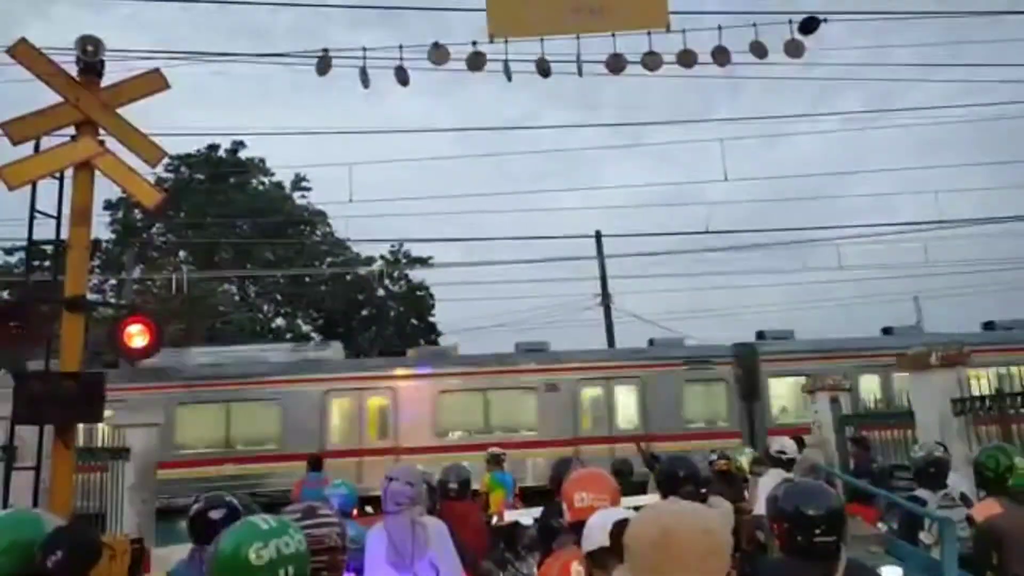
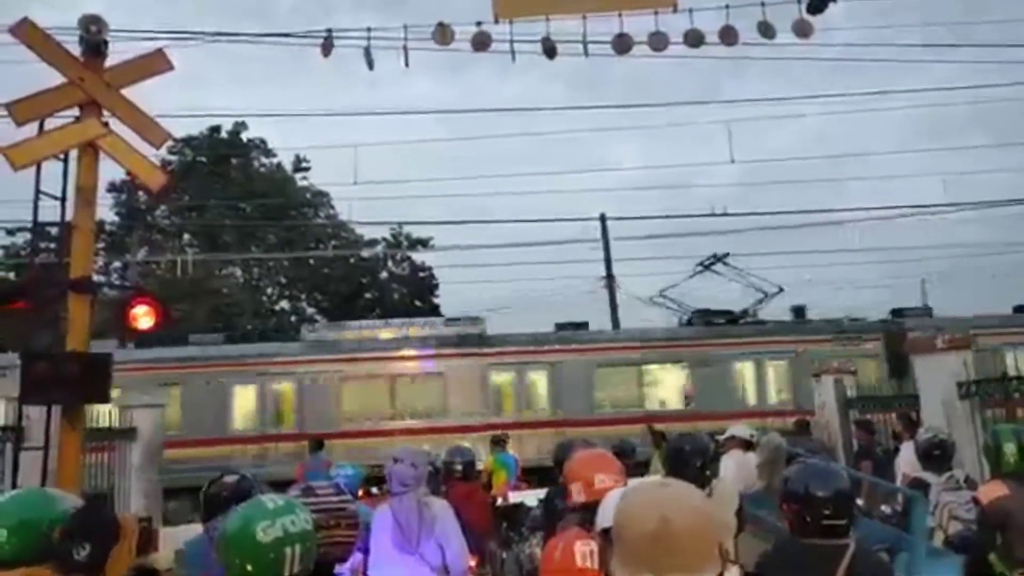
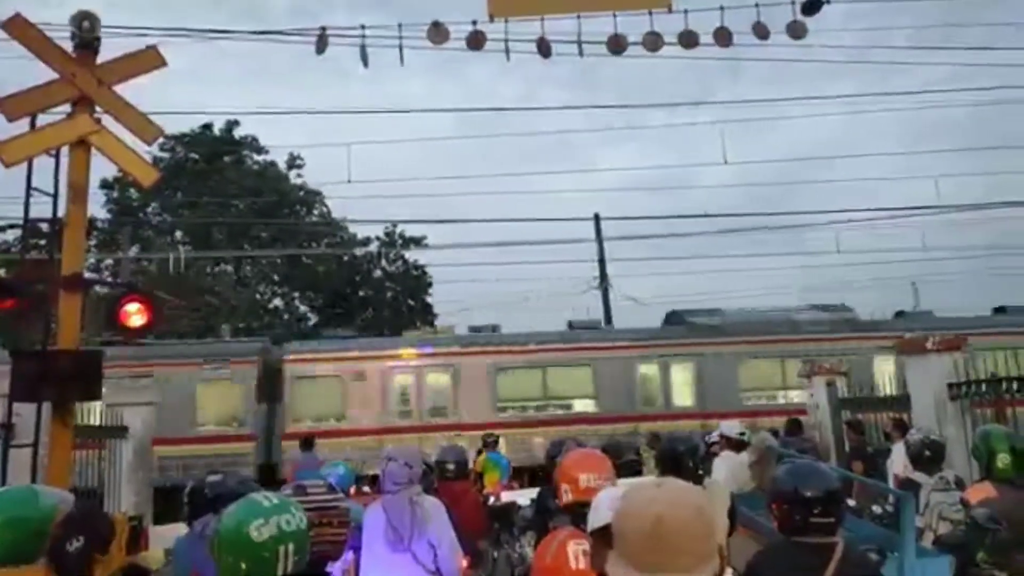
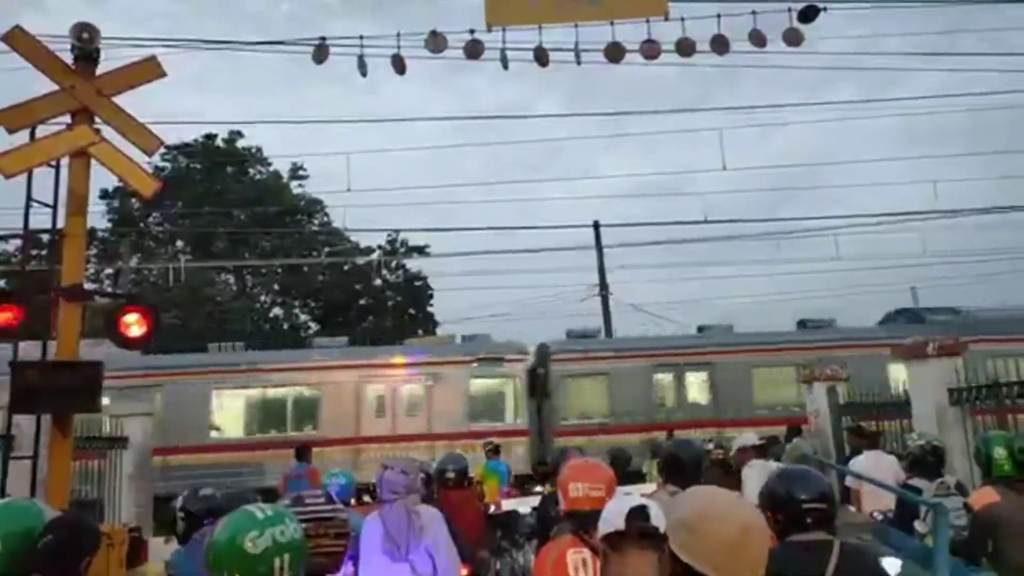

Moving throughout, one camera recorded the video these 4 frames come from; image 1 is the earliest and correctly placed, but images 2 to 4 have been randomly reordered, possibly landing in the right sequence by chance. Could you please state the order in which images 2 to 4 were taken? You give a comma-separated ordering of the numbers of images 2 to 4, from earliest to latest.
4, 2, 3
